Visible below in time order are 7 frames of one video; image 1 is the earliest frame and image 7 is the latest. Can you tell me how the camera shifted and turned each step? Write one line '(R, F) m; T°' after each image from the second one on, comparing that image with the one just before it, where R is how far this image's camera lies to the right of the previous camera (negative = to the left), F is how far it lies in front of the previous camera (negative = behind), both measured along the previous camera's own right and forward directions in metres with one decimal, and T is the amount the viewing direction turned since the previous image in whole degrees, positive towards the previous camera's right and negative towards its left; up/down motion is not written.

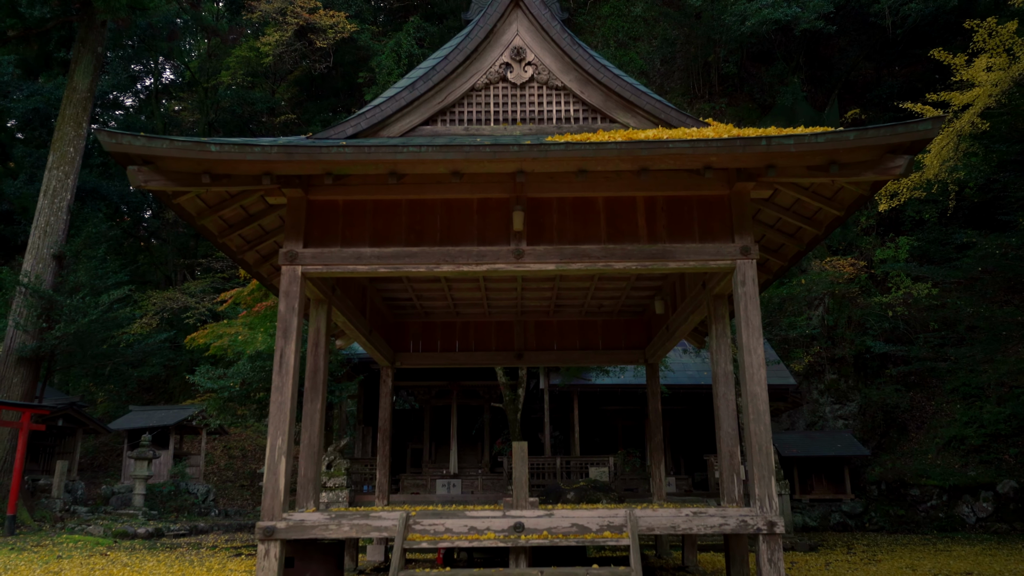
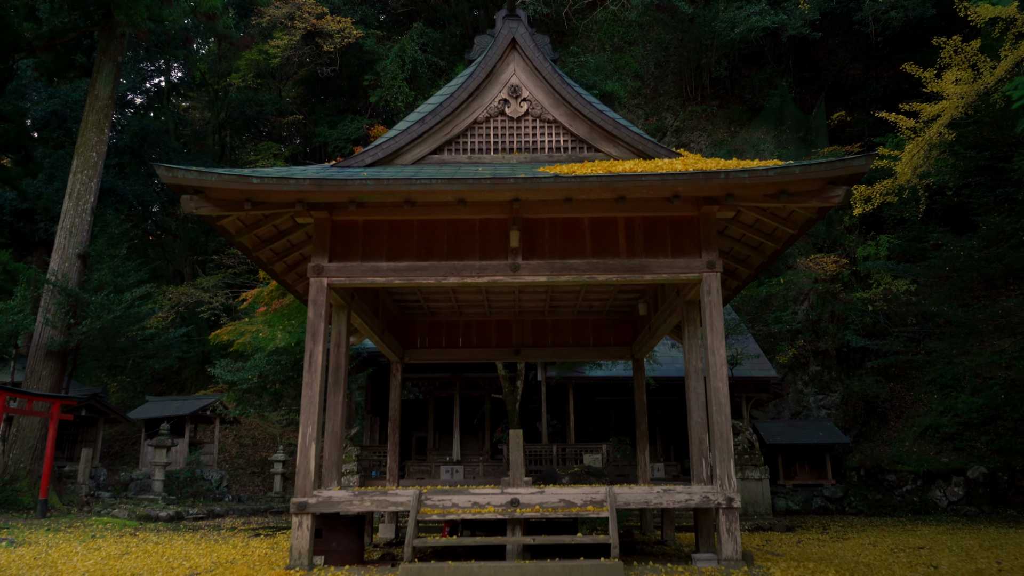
(0.0, -0.9) m; 0°
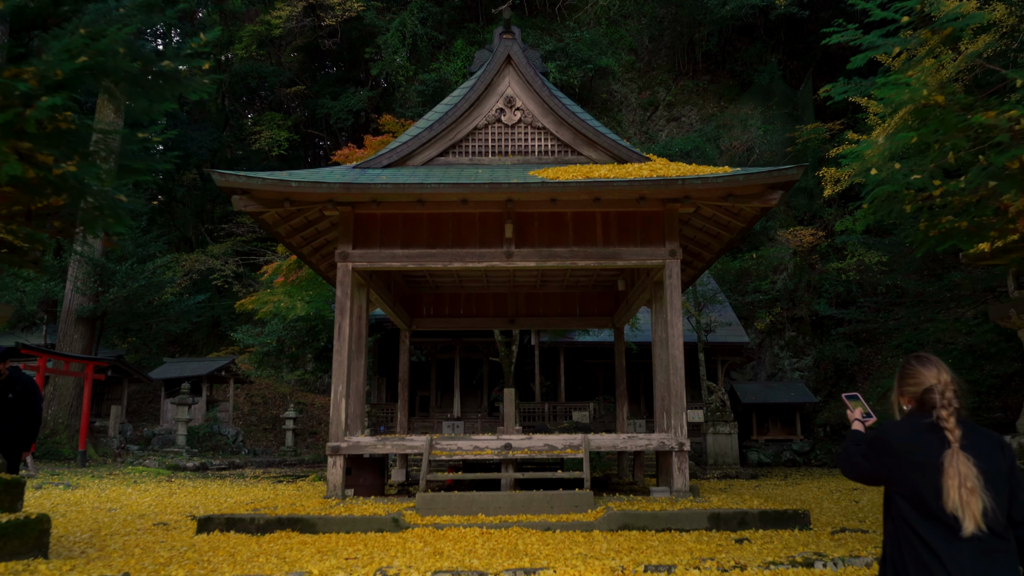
(0.0, -1.3) m; 0°
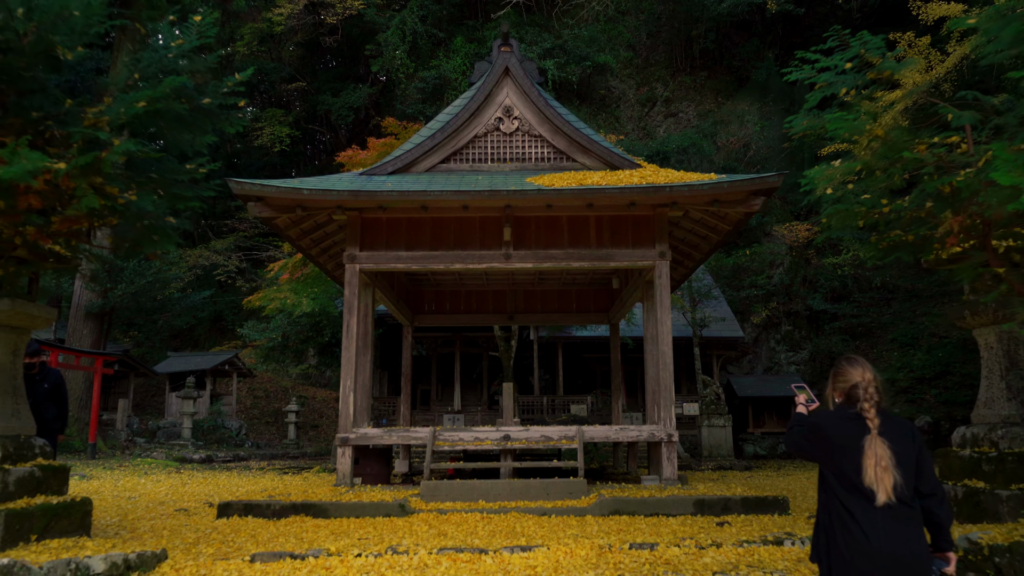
(0.0, -0.4) m; 0°
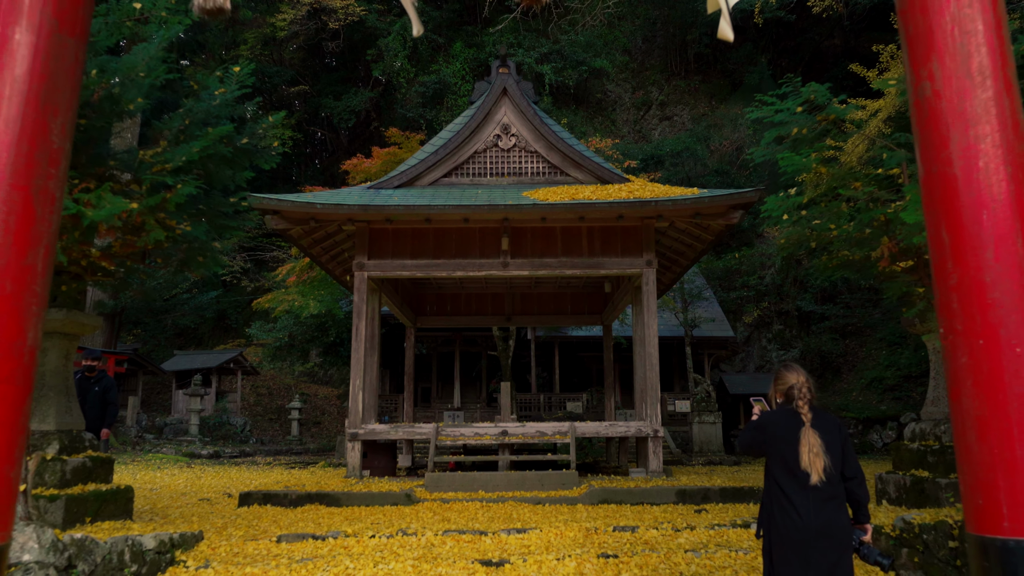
(0.0, -0.6) m; 0°
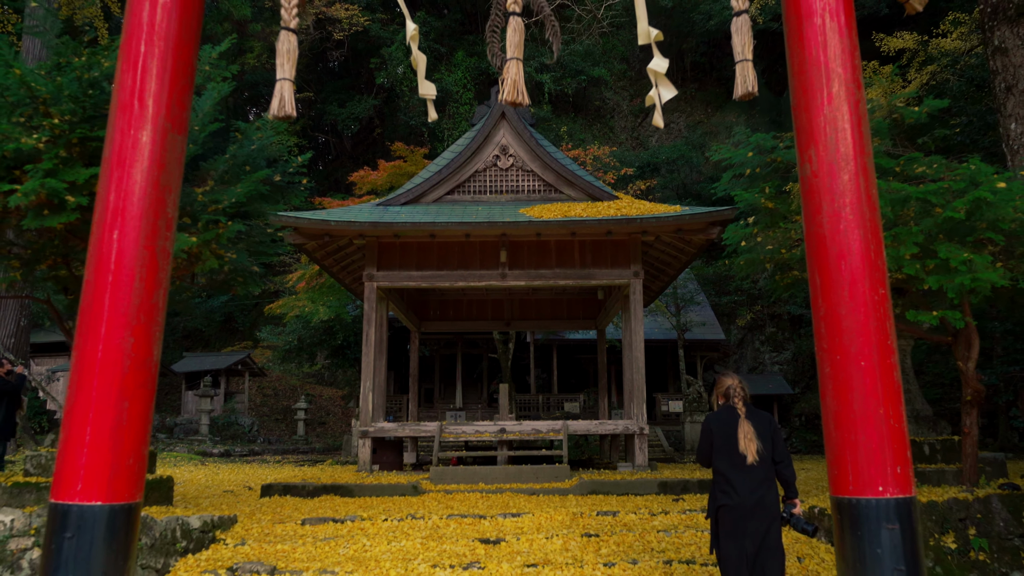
(+0.1, -0.7) m; 0°
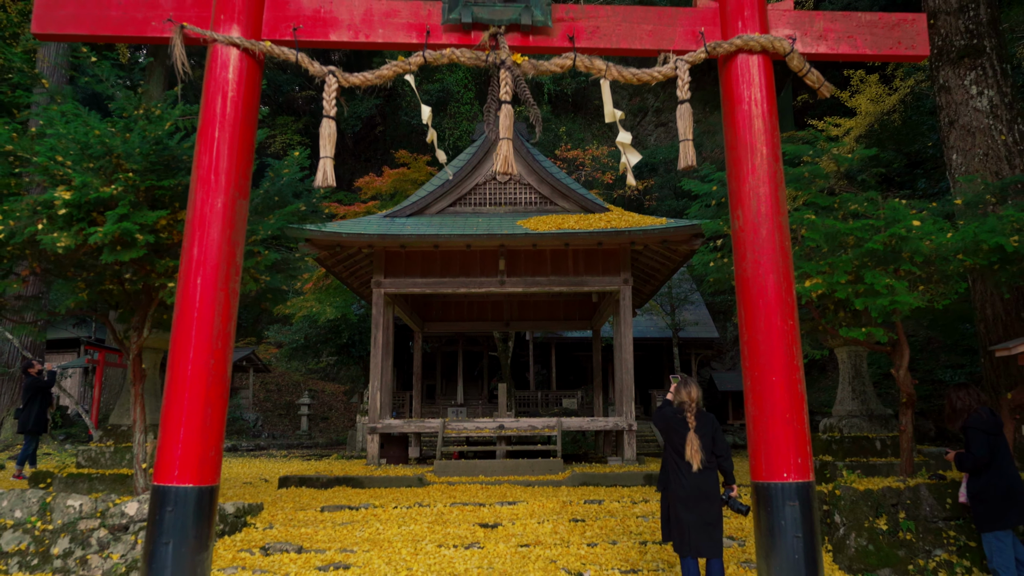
(0.0, -0.7) m; 0°
